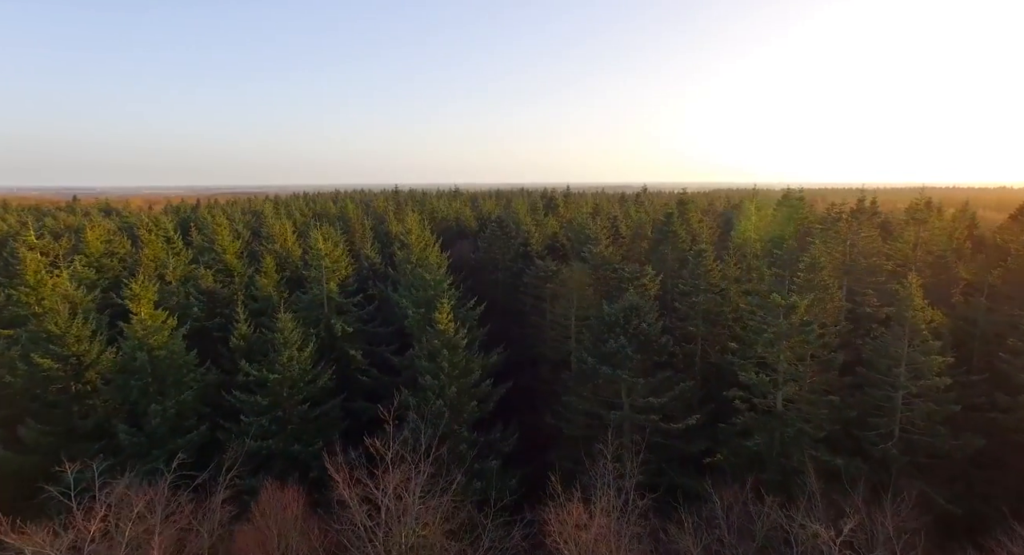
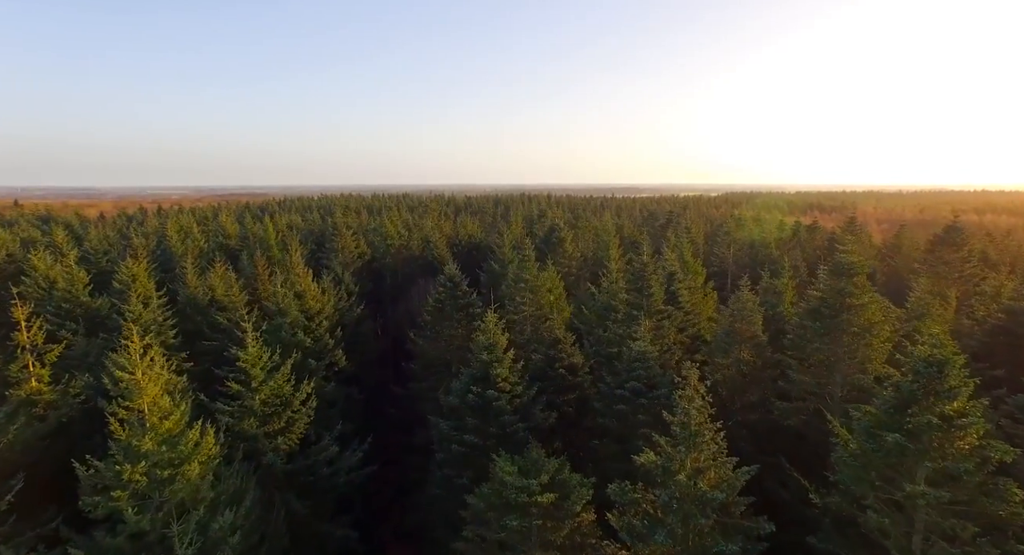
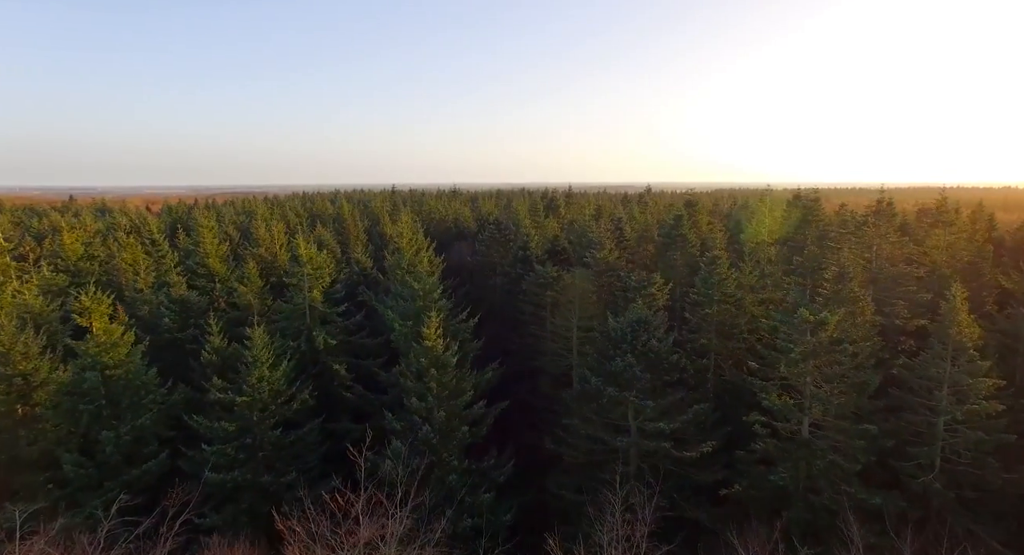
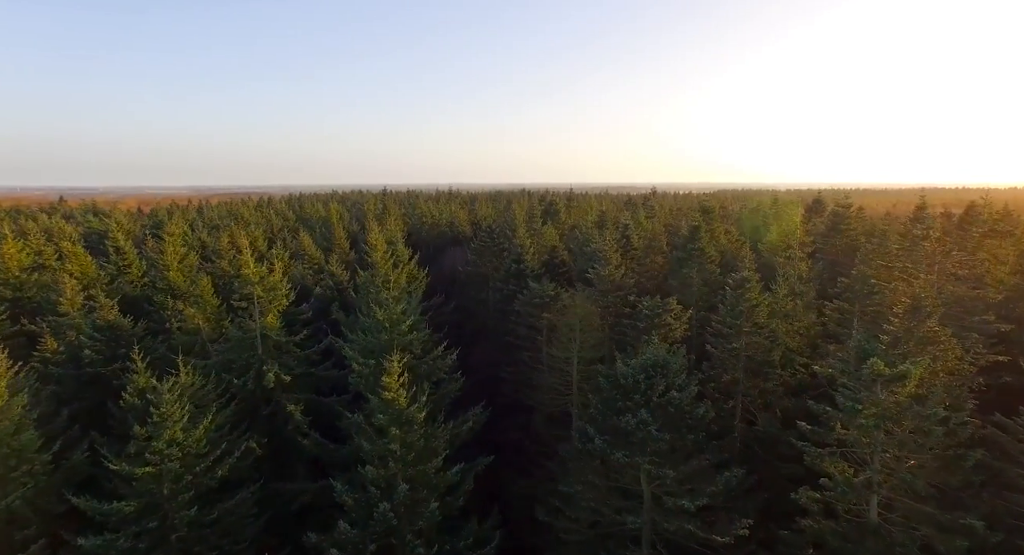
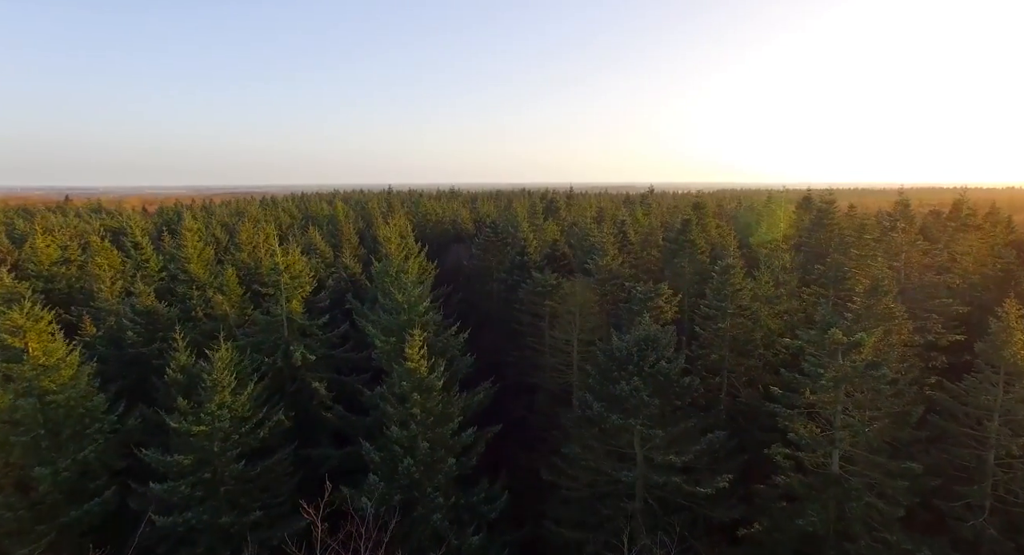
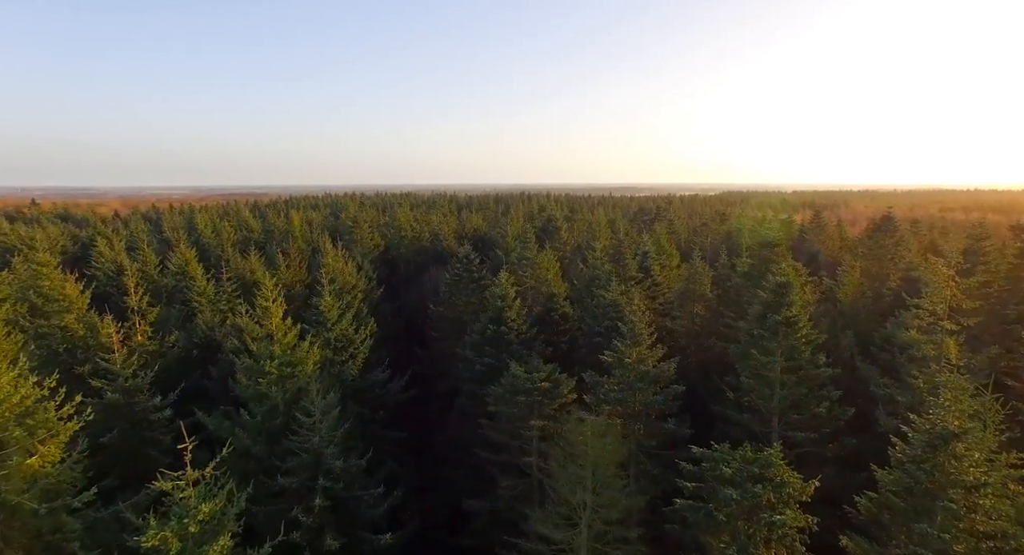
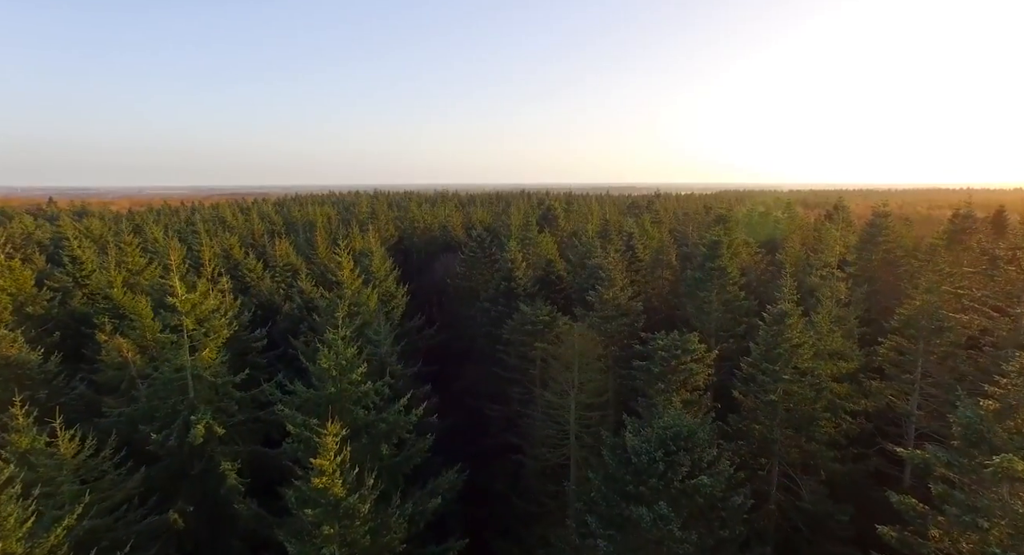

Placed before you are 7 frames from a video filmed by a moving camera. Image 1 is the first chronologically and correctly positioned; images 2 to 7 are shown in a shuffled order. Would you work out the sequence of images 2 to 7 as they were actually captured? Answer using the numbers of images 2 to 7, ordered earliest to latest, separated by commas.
3, 5, 4, 7, 6, 2
